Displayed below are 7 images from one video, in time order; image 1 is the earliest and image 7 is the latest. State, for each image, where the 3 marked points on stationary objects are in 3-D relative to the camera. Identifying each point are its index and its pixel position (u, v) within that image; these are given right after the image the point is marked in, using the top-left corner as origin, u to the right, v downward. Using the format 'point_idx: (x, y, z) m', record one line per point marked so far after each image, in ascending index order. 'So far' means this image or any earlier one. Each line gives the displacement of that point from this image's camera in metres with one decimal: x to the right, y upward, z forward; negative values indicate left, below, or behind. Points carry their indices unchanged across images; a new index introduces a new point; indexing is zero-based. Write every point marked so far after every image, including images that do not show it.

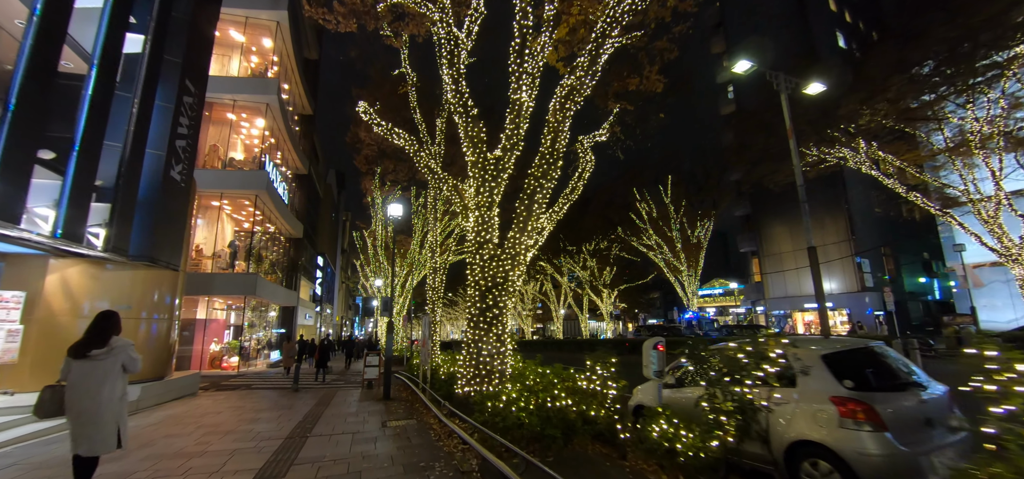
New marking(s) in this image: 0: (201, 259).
0: (-13.8, -0.8, +18.6) m
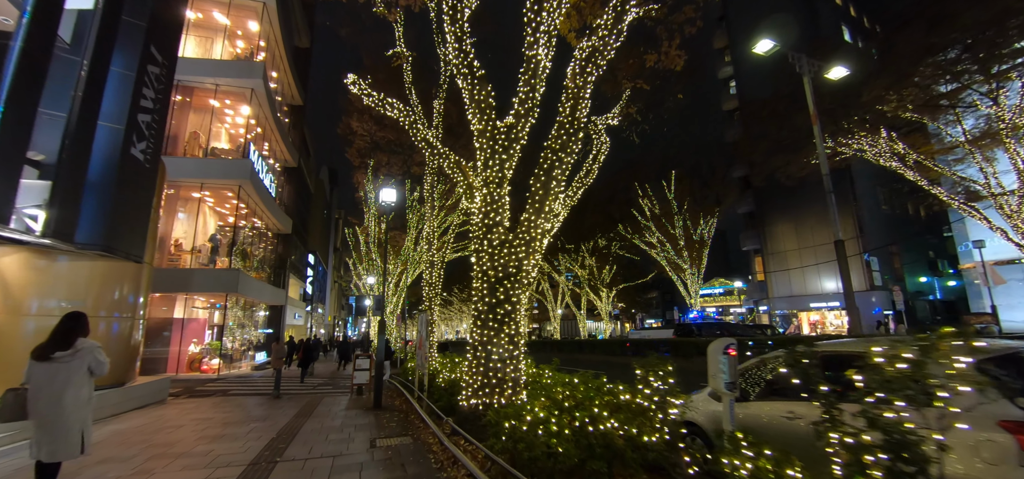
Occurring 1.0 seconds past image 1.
0: (-13.7, -0.6, +17.4) m
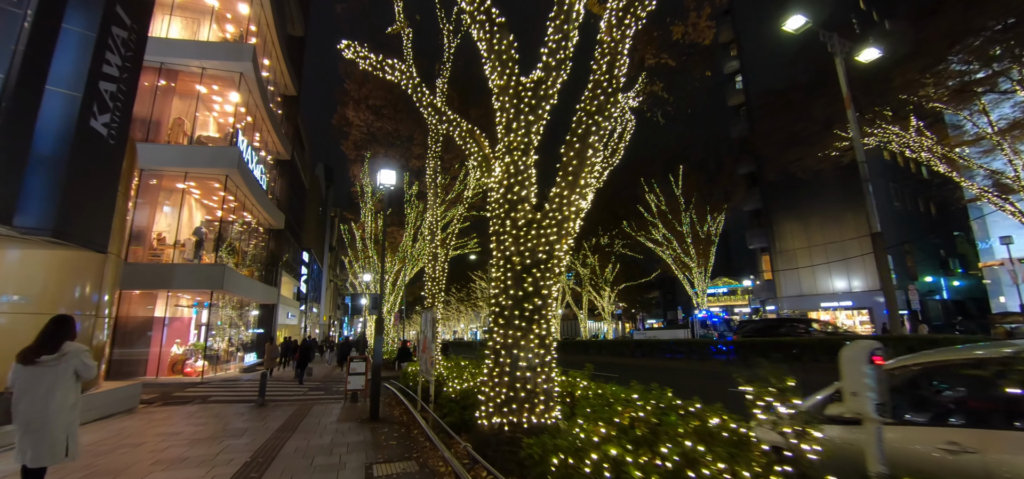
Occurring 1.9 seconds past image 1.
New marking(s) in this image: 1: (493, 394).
0: (-13.5, -0.3, +16.3) m
1: (-0.2, -1.5, +4.2) m
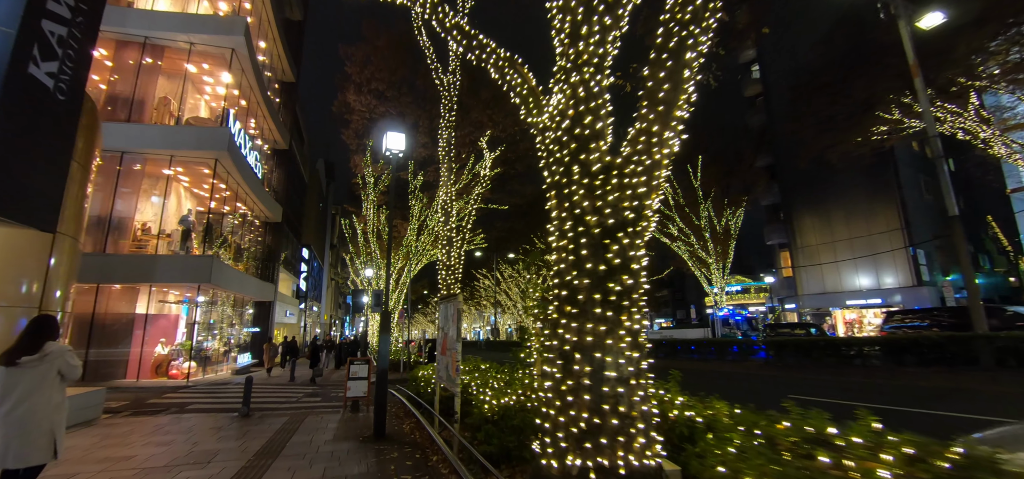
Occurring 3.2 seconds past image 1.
0: (-12.9, 0.0, +14.9) m
1: (+0.3, -1.2, +2.8) m
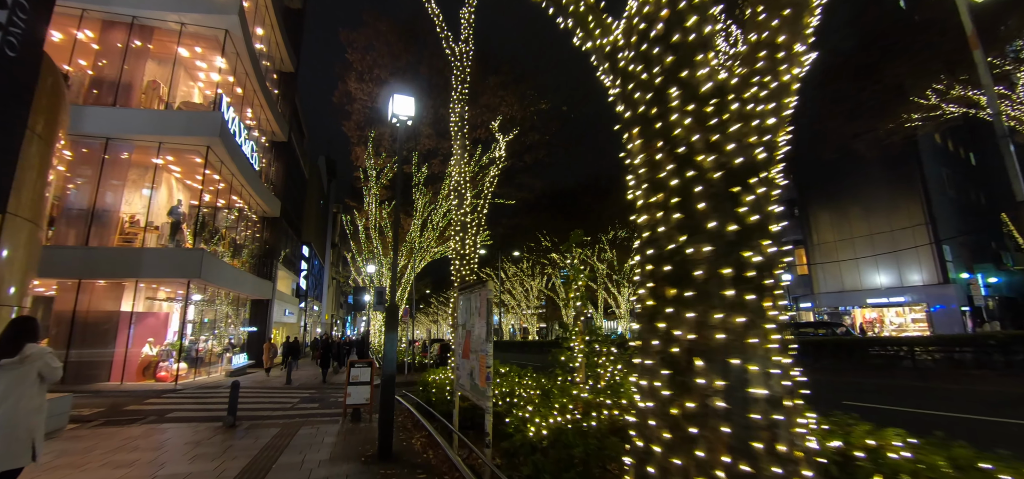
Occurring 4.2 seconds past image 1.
0: (-12.5, +0.3, +13.9) m
1: (+0.7, -0.9, +1.8) m
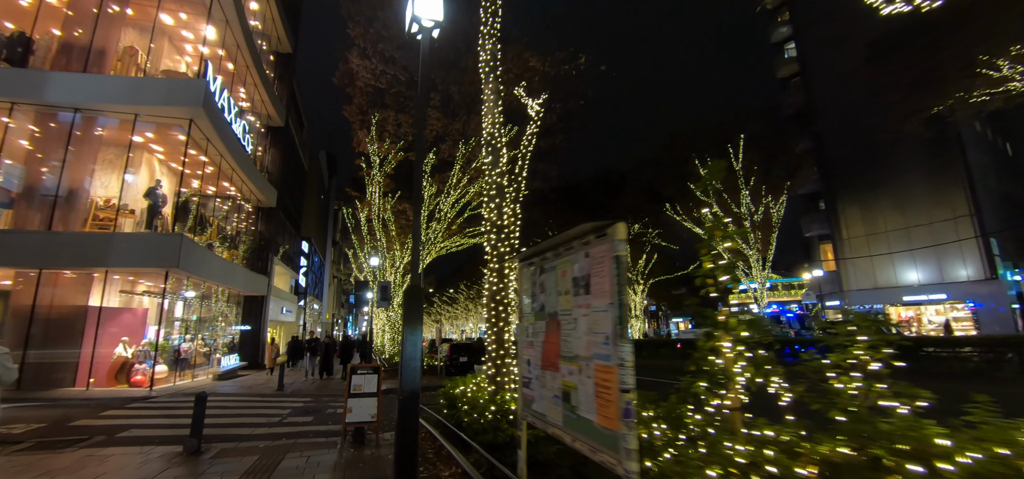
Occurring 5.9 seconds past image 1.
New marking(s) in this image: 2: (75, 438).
0: (-11.9, +0.7, +12.3) m
1: (+1.4, -0.5, +0.2) m
2: (-6.2, -2.8, +5.9) m
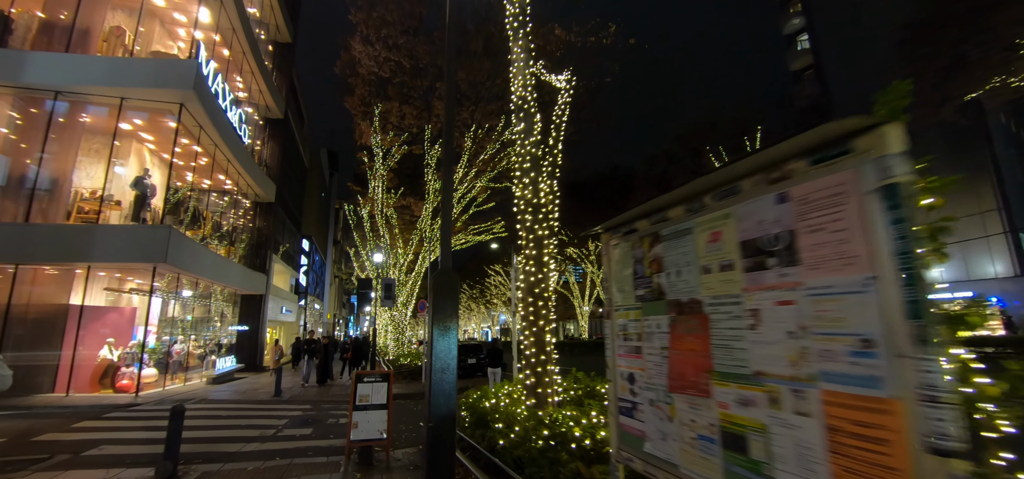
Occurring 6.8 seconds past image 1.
0: (-11.5, +0.8, +11.5) m
1: (+1.7, -0.3, -0.7) m
2: (-5.8, -2.6, +5.0) m
